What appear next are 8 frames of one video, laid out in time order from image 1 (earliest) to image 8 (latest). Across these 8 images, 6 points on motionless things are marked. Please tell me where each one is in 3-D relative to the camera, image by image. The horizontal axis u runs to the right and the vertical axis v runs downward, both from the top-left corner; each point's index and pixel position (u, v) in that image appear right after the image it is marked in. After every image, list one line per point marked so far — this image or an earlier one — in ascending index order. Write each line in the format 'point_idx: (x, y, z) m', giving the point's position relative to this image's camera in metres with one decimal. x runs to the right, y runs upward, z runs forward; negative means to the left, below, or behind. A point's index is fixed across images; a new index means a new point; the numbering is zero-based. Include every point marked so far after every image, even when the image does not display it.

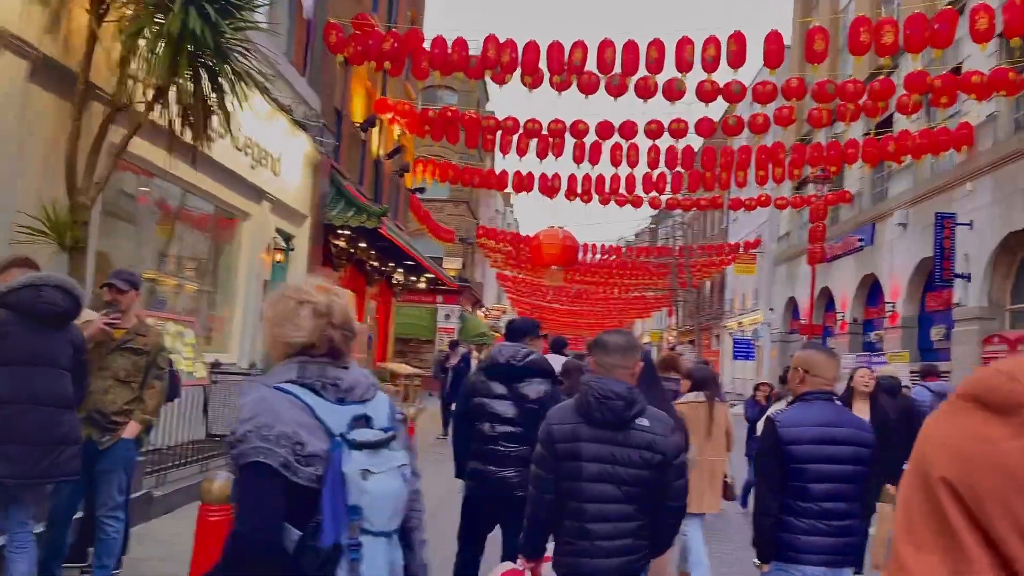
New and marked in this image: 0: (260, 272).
0: (-3.4, +0.2, +10.7) m
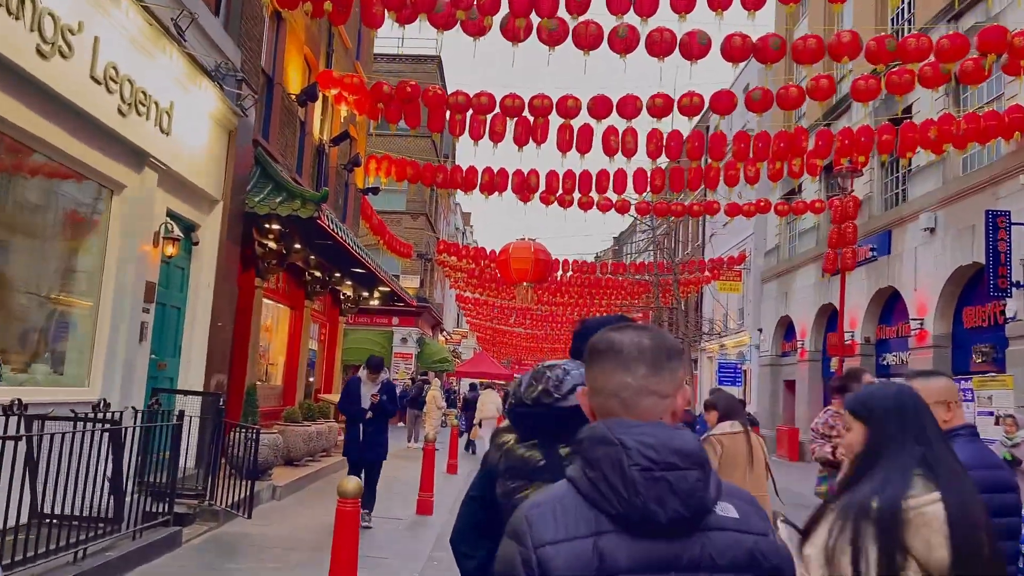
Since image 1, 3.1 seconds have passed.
0: (-3.5, +0.2, +7.6) m
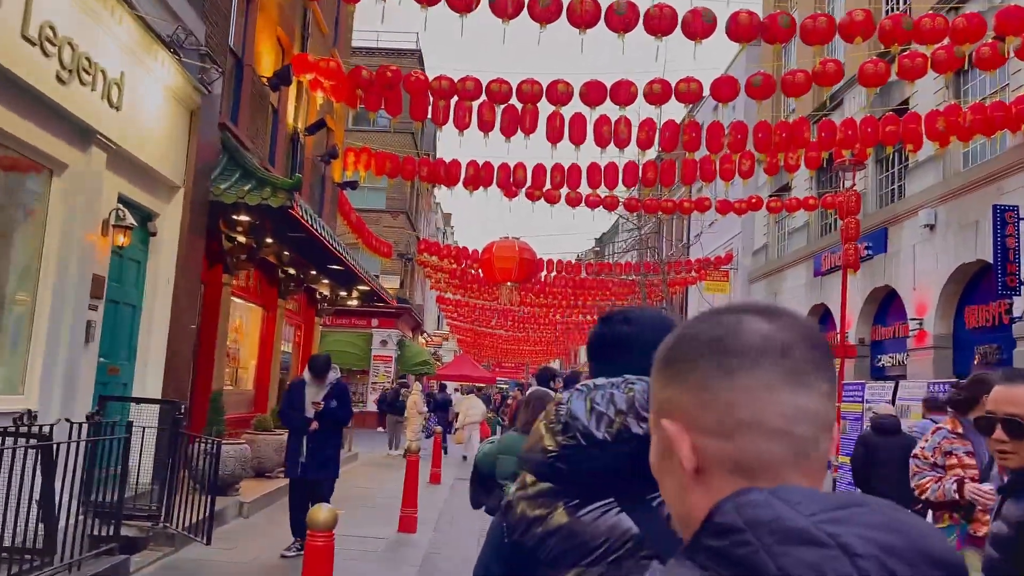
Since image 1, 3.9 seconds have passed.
0: (-3.6, +0.2, +6.7) m
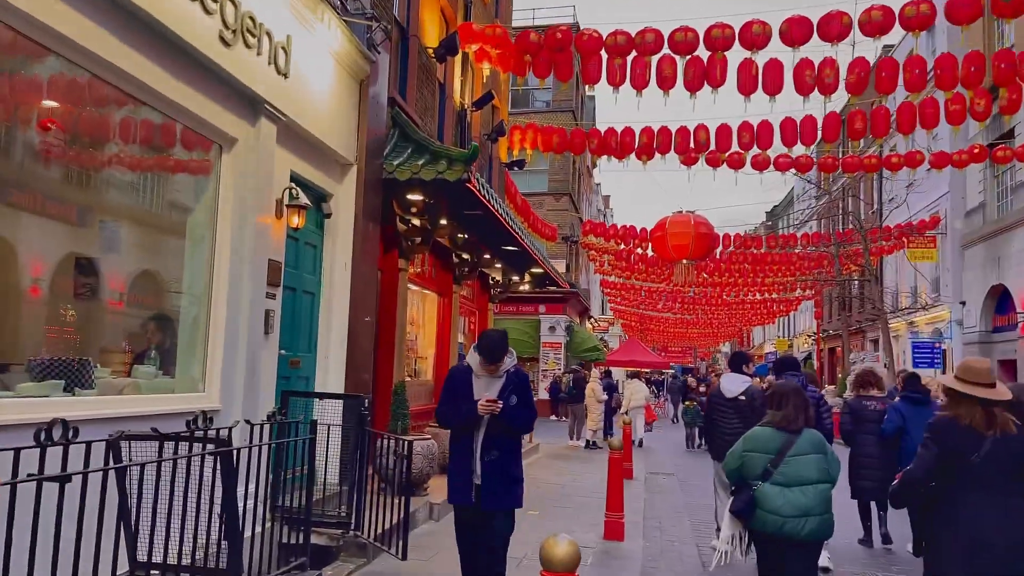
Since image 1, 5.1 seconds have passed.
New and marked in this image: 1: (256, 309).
0: (-1.9, +0.3, +6.2) m
1: (-2.0, -0.2, +6.2) m
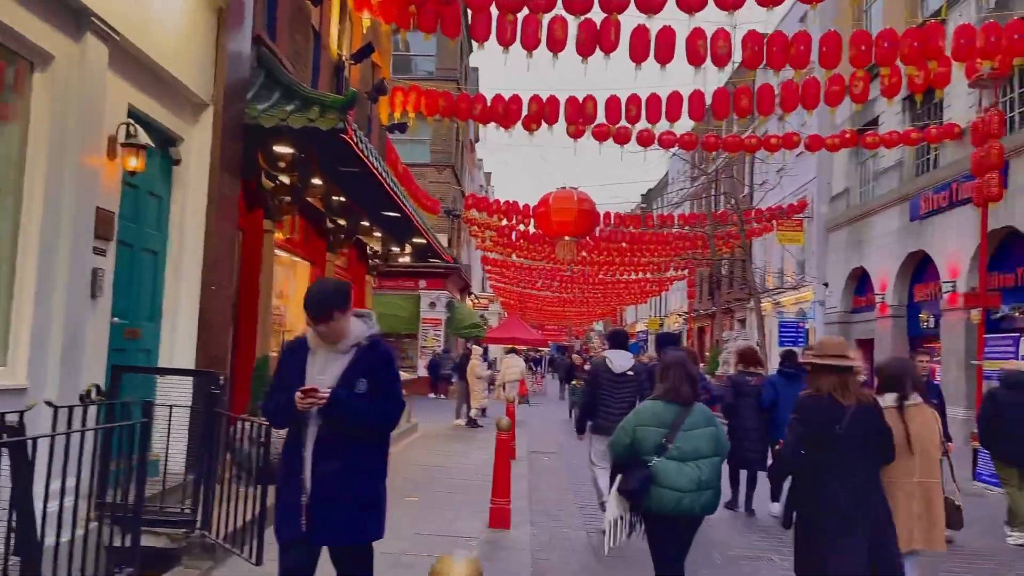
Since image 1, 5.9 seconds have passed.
0: (-2.7, +0.6, +5.1) m
1: (-2.7, +0.1, +5.1) m
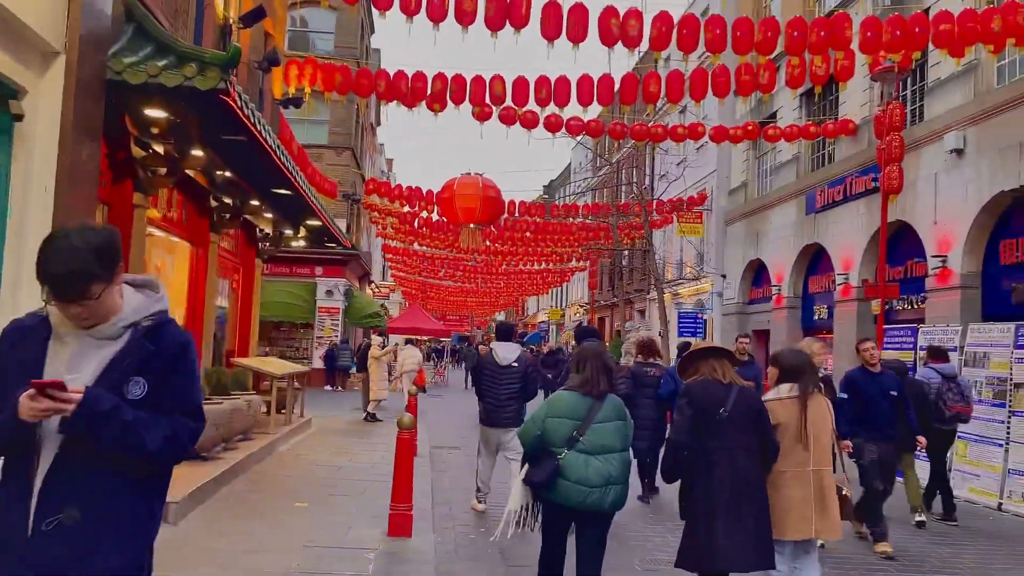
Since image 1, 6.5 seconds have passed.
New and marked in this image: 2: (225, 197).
0: (-3.2, +0.7, +4.2) m
1: (-3.3, +0.3, +4.2) m
2: (-3.8, +1.2, +10.6) m
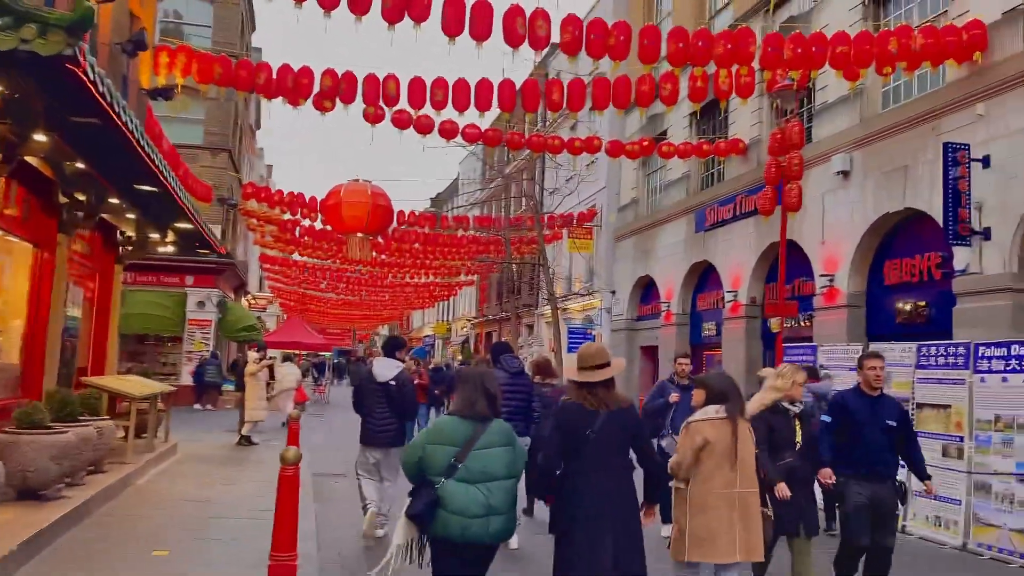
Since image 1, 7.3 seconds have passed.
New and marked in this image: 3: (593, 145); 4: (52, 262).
0: (-3.5, +0.7, +3.0) m
1: (-3.6, +0.2, +3.0) m
2: (-5.0, +1.1, +9.3) m
3: (+1.6, +2.8, +15.8) m
4: (-5.6, +0.3, +9.8) m
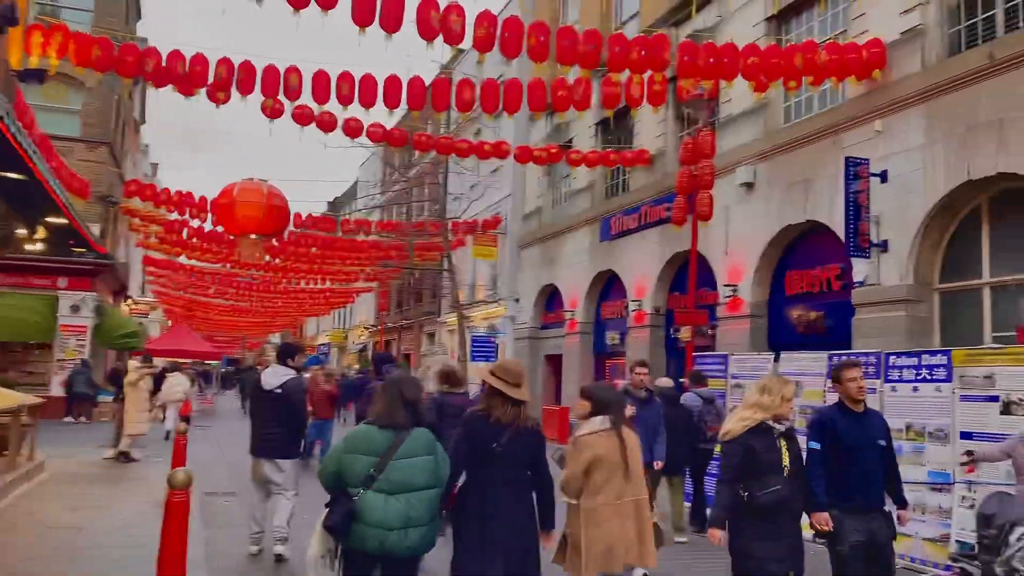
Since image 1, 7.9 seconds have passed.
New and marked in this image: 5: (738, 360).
0: (-3.7, +0.8, +2.1) m
1: (-3.7, +0.3, +2.1) m
2: (-6.0, +1.1, +8.1) m
3: (-0.2, +2.7, +15.5) m
4: (-6.6, +0.3, +8.6) m
5: (+3.0, -0.9, +10.5) m
